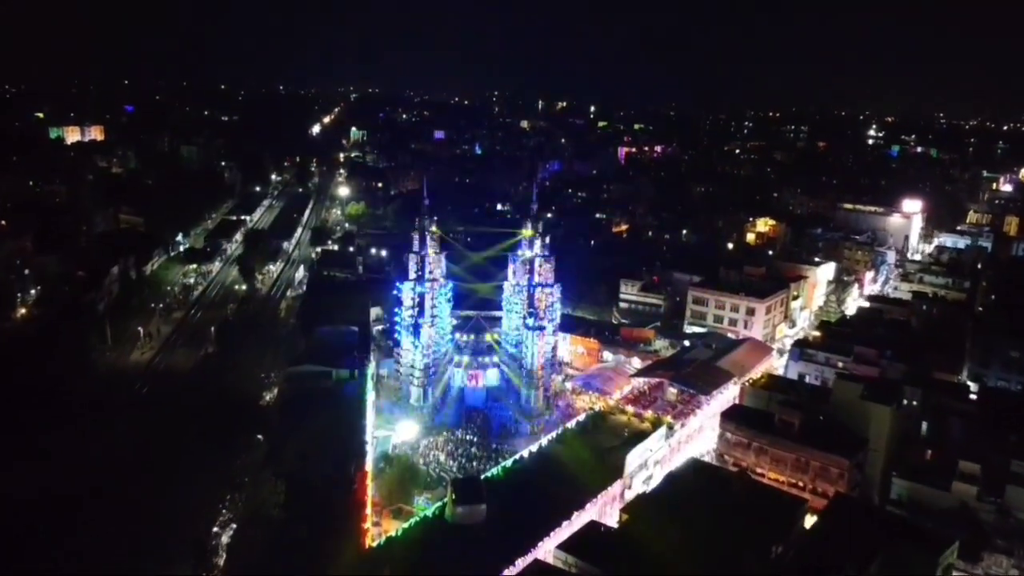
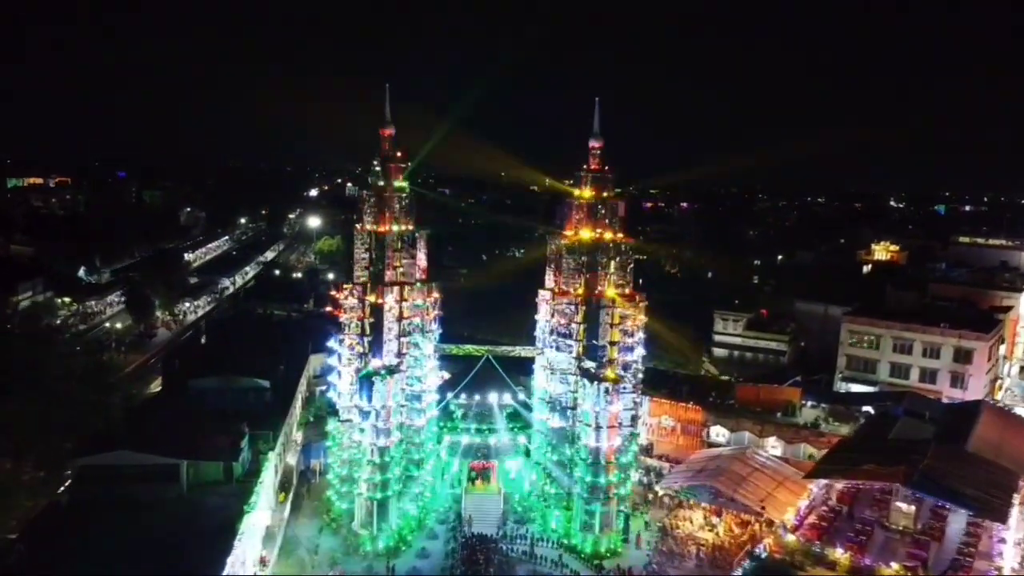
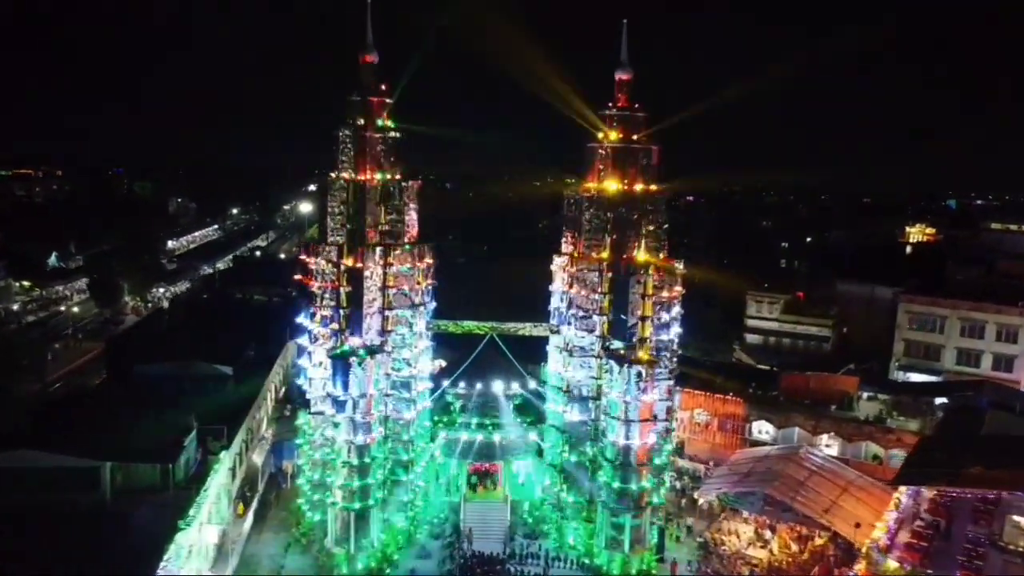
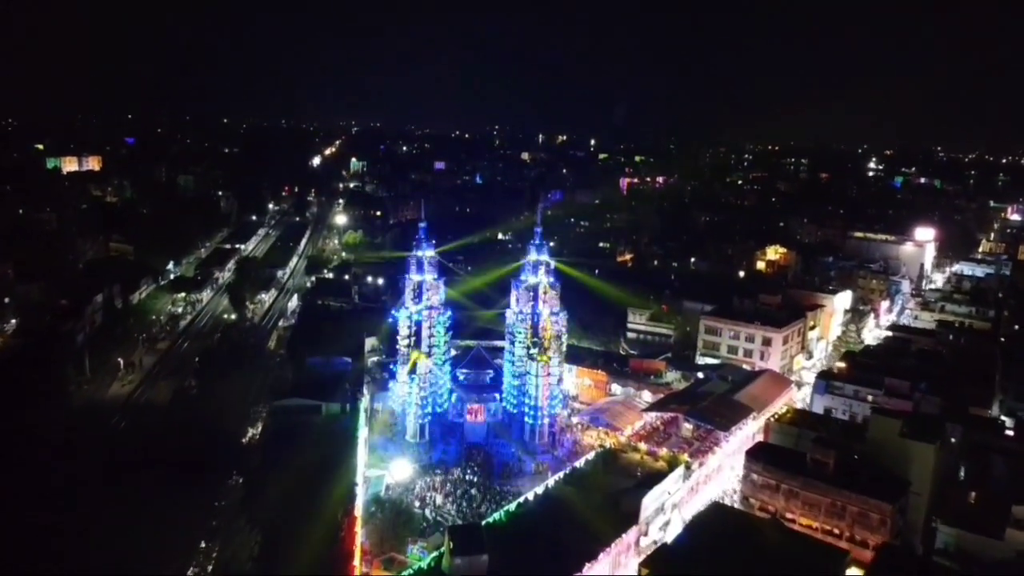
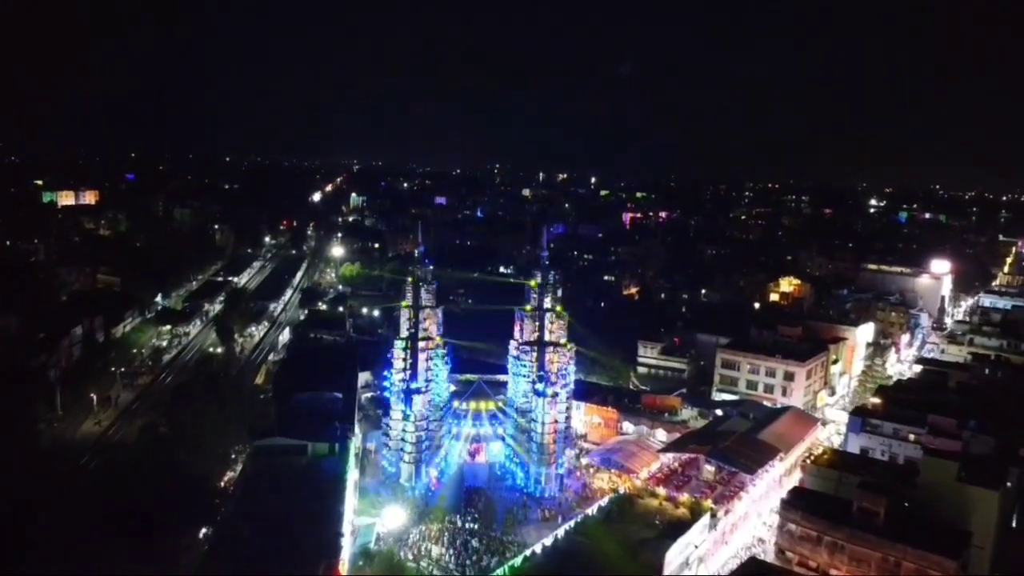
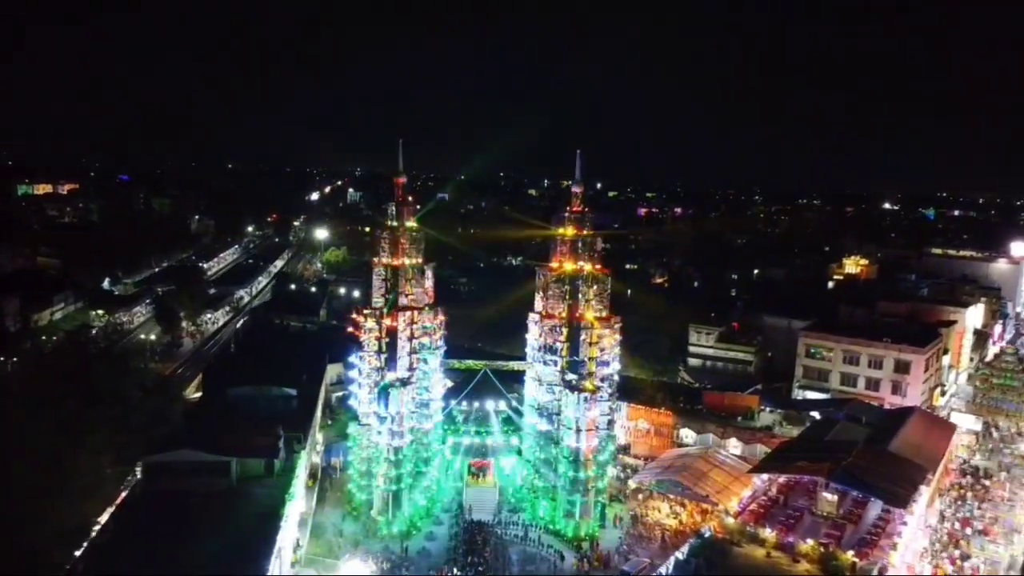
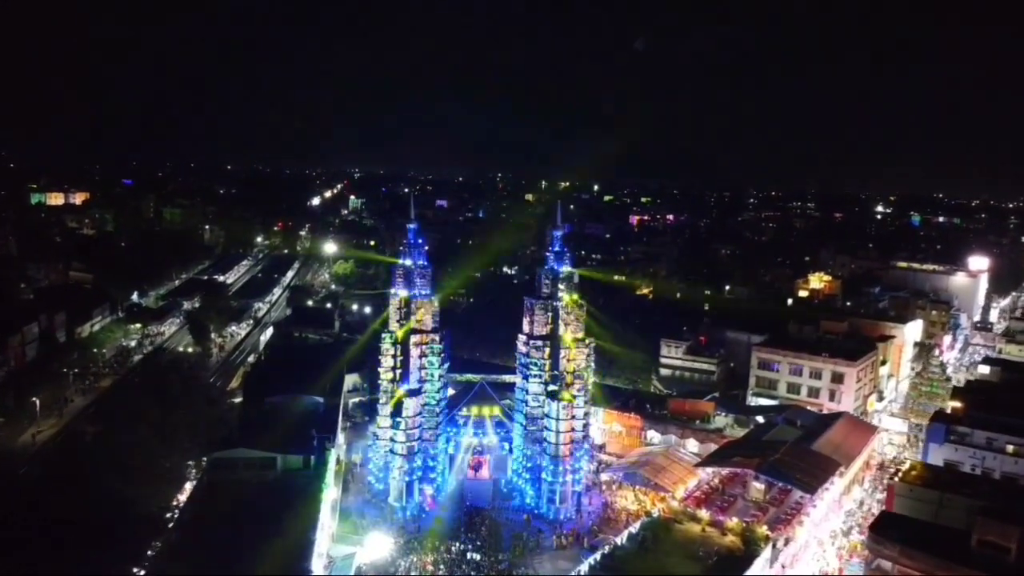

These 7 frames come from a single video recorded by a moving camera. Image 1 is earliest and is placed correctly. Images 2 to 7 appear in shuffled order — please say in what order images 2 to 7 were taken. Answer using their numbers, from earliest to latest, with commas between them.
4, 5, 7, 6, 2, 3
